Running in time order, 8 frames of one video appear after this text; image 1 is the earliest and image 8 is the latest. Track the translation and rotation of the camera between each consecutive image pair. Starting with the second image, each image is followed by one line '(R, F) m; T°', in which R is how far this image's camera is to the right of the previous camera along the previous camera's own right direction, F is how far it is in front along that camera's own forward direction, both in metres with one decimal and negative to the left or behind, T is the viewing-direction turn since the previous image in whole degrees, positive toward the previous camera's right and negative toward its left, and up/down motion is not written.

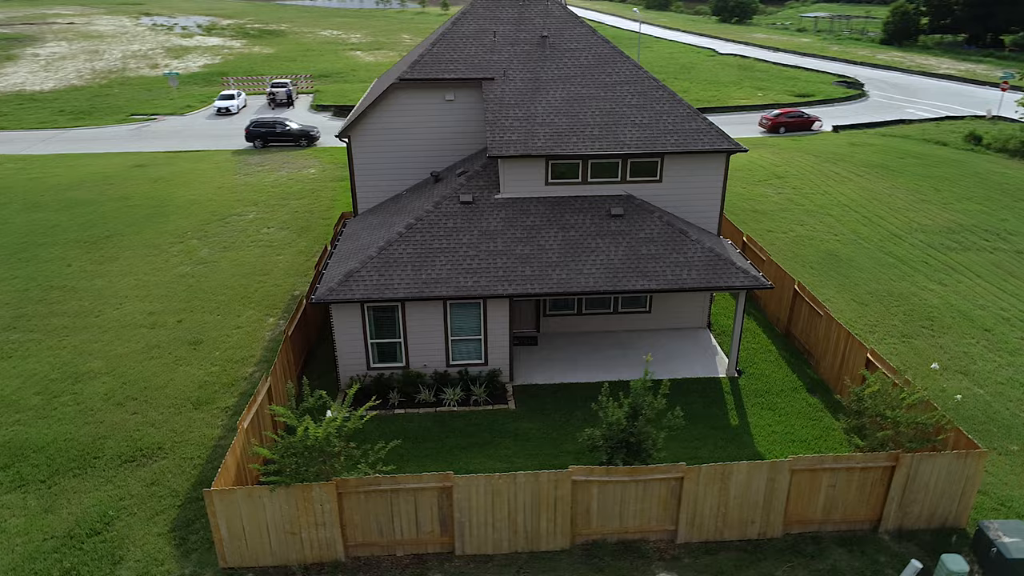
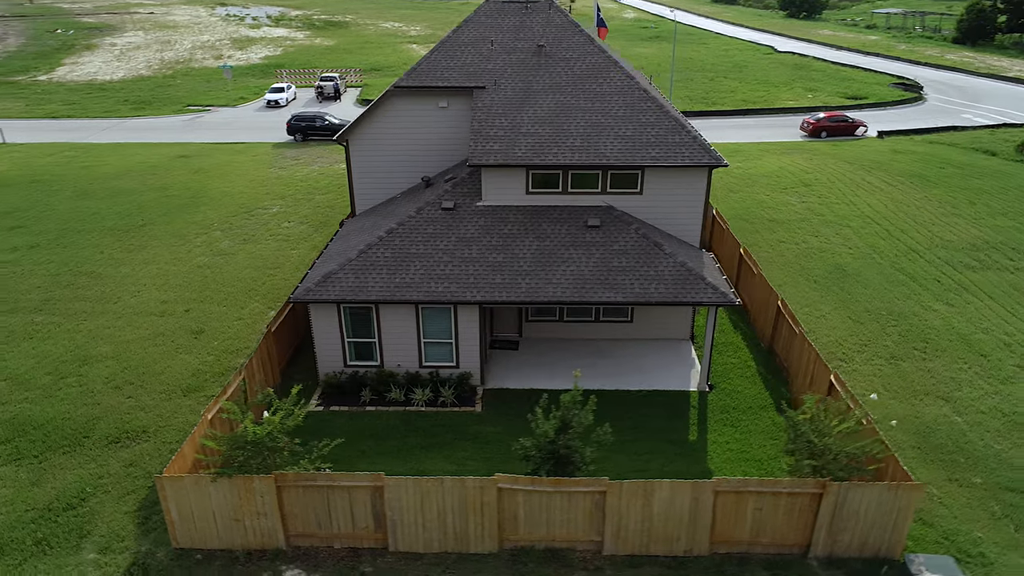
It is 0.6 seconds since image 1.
(+2.1, -0.3) m; -5°
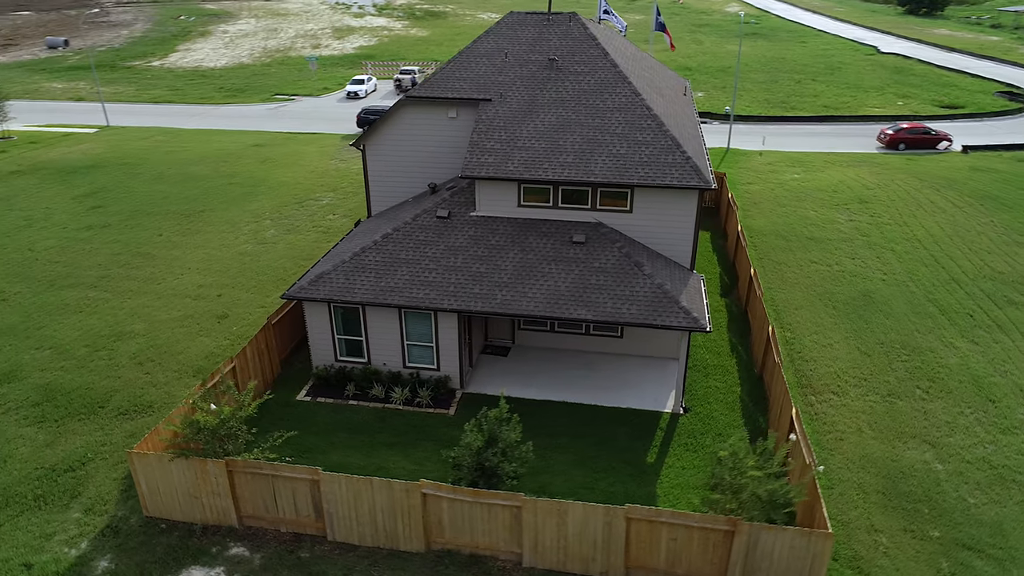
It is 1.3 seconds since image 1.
(+2.8, -0.3) m; -8°
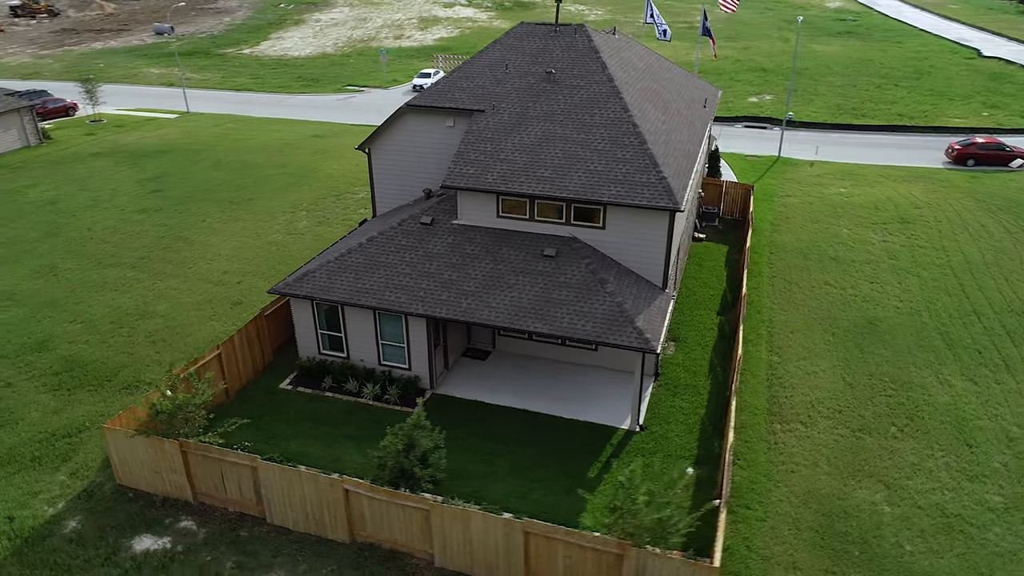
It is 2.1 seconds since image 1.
(+3.0, -0.4) m; -7°
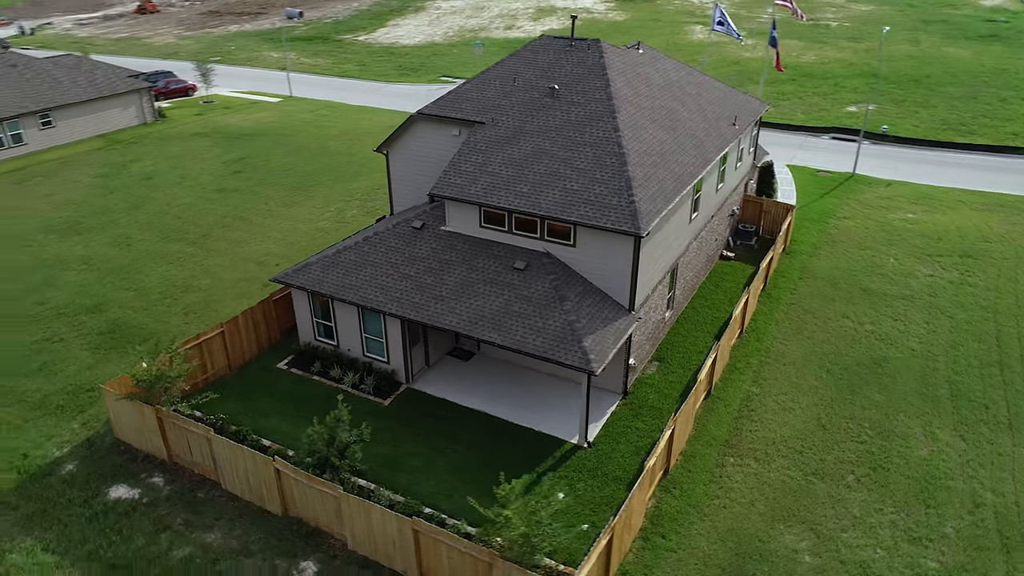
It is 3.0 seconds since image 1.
(+3.9, -0.4) m; -9°
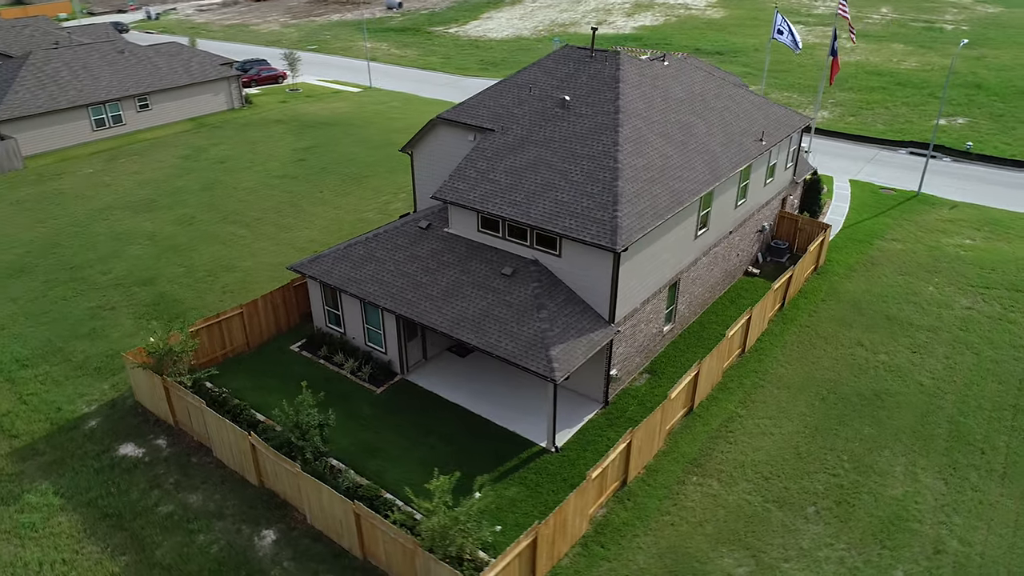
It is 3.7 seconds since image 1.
(+2.9, -0.5) m; -8°
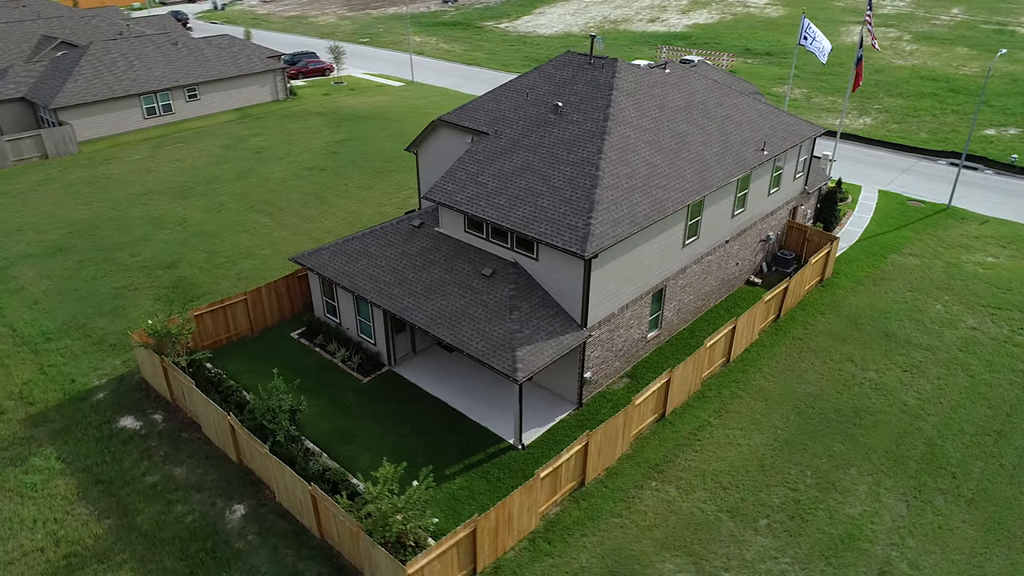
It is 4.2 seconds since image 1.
(+2.2, -0.5) m; -5°
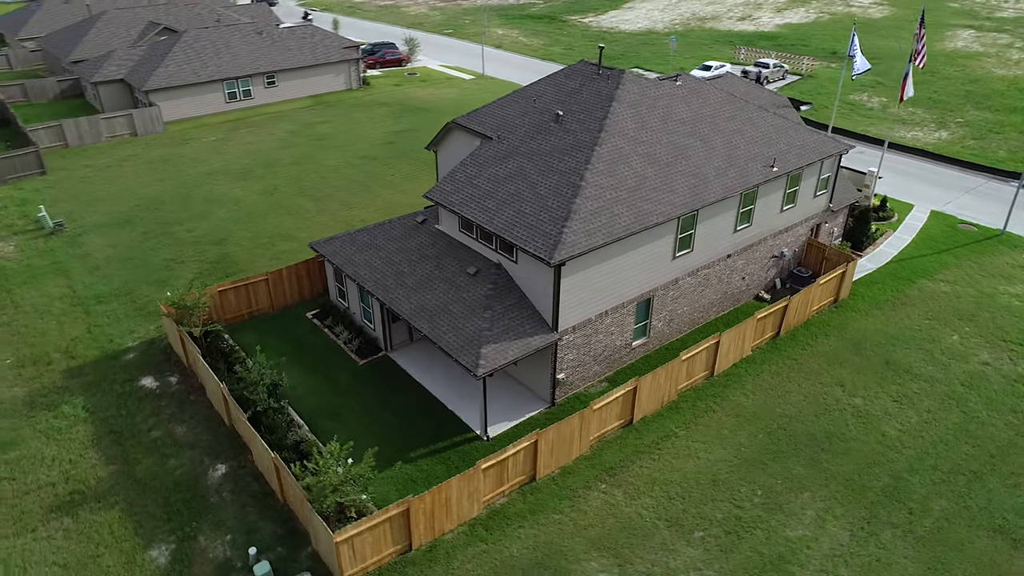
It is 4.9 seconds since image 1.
(+3.2, -0.8) m; -7°
